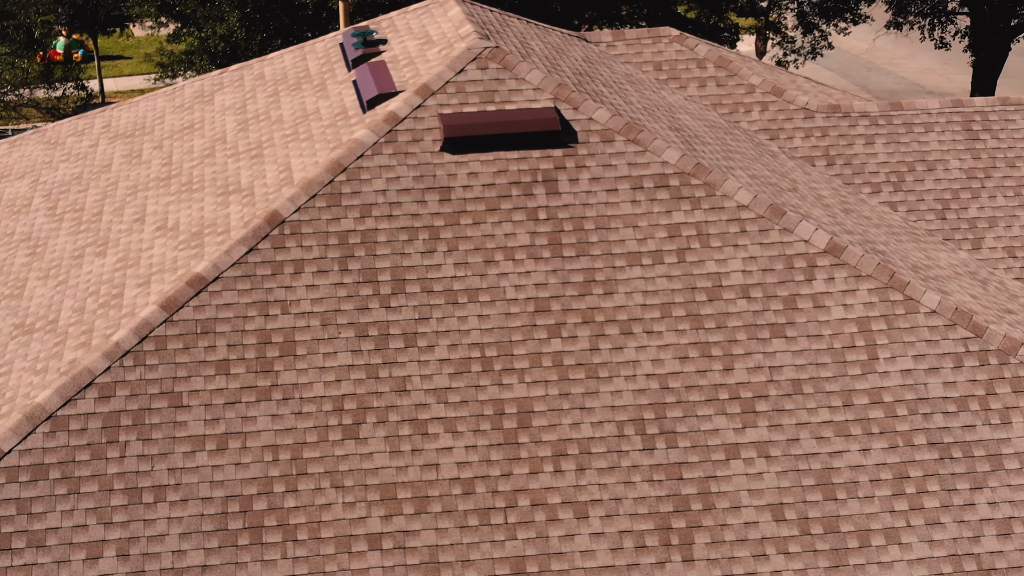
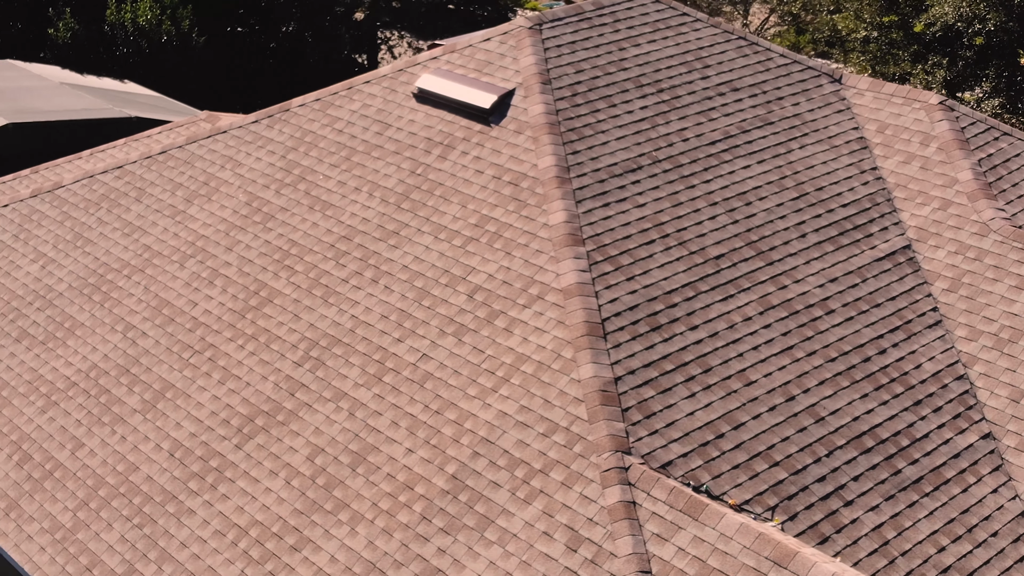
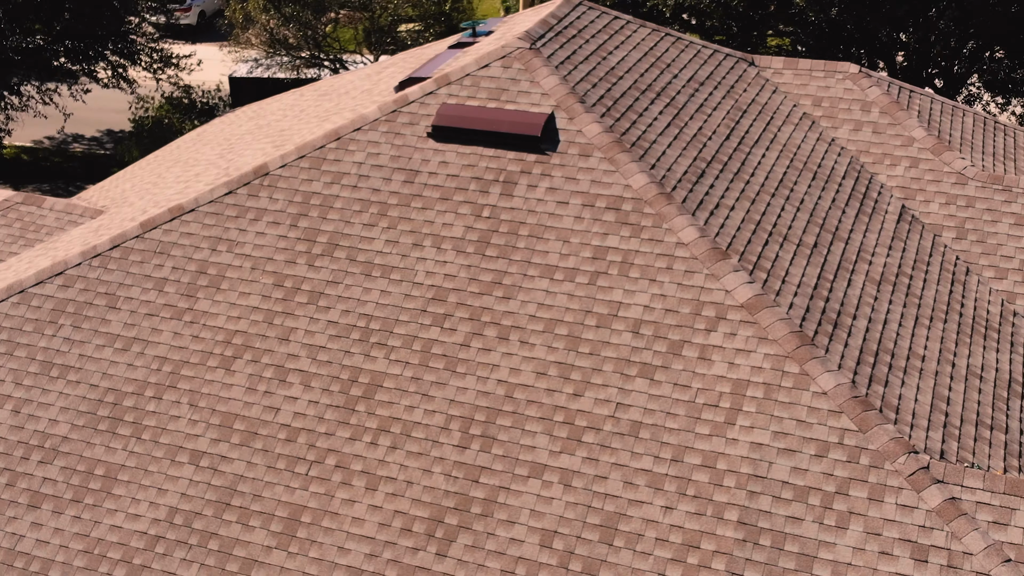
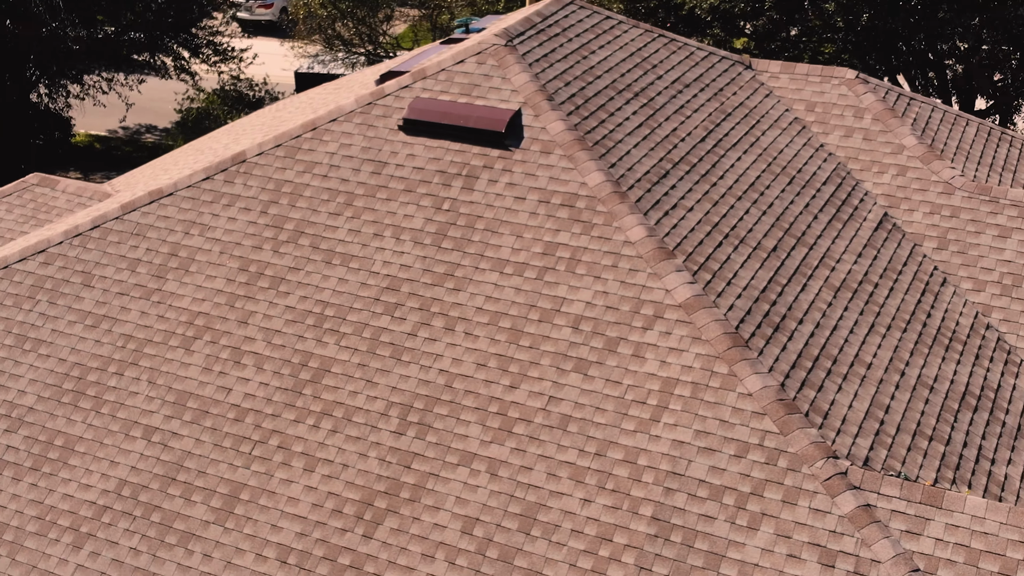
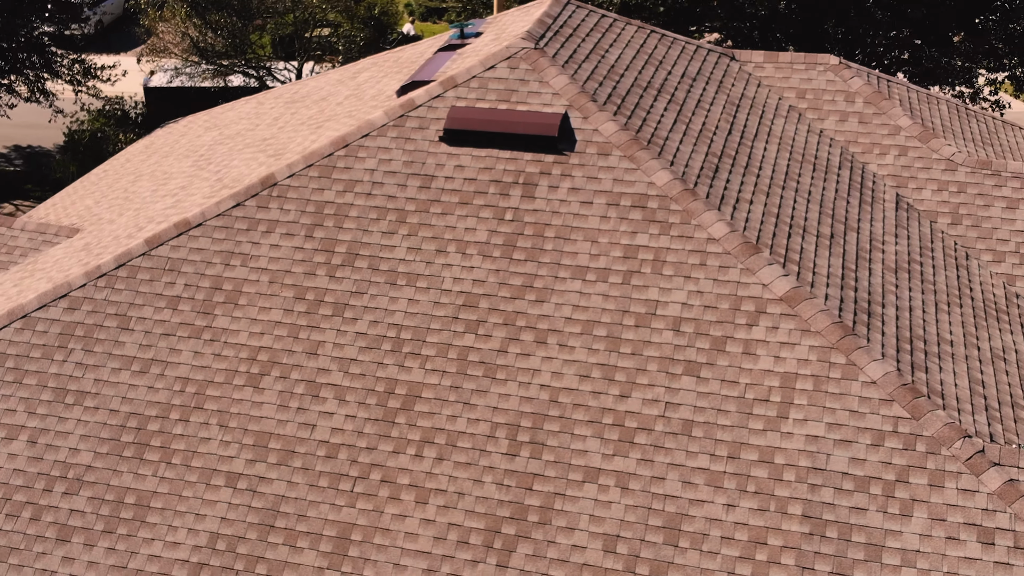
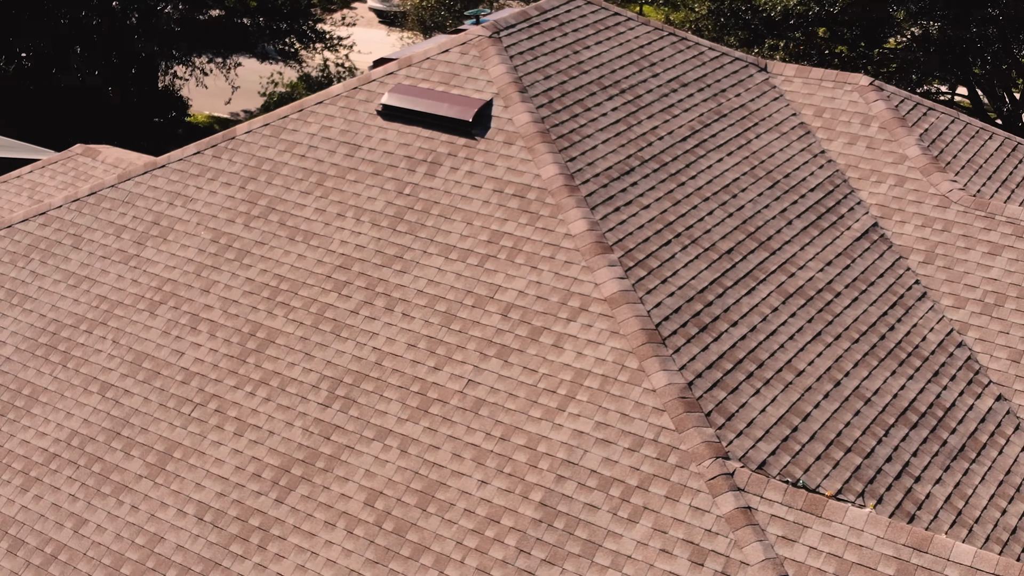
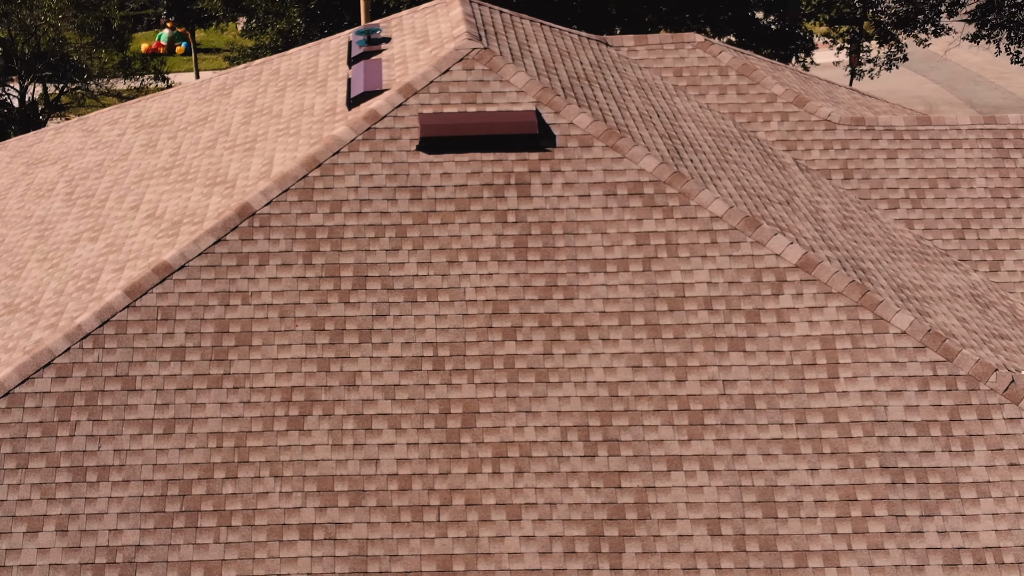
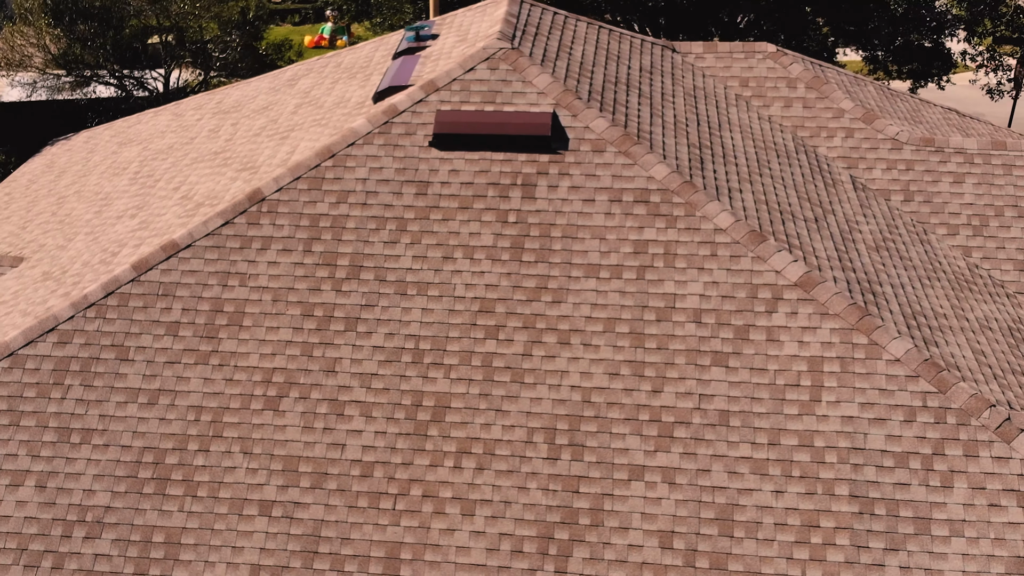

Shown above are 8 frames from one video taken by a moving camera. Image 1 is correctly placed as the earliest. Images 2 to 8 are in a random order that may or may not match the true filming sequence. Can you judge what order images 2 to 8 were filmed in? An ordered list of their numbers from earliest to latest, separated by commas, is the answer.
7, 8, 5, 3, 4, 6, 2
